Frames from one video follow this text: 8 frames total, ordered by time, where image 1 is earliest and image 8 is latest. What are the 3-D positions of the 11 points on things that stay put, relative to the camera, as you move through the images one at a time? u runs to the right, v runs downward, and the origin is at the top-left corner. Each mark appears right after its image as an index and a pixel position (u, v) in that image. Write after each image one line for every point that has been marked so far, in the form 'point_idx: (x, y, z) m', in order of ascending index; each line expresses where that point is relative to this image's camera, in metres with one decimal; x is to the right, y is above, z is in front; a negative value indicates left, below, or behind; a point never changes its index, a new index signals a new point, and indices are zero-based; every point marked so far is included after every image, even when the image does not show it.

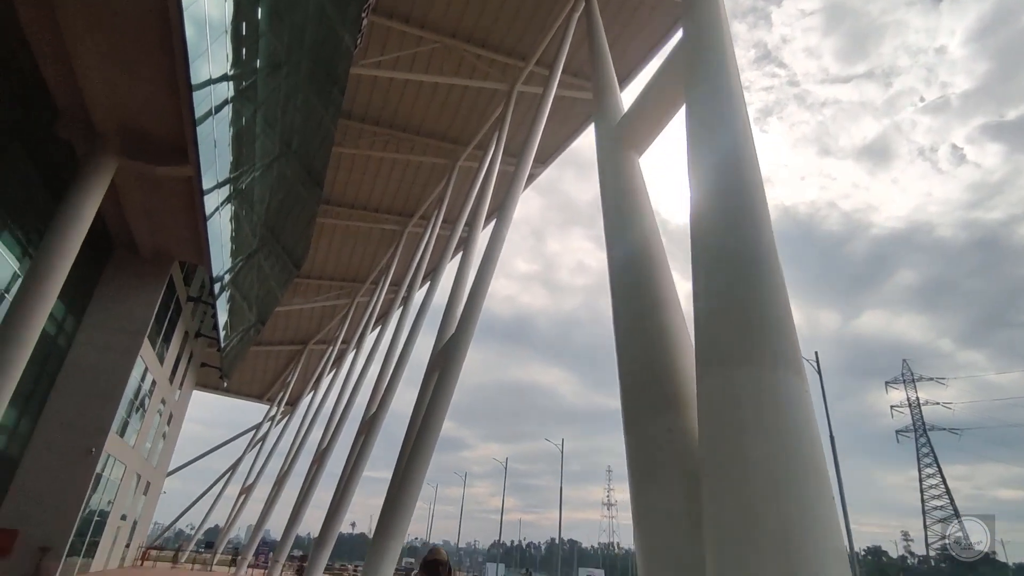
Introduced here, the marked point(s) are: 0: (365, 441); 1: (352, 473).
0: (-5.0, -5.2, +19.0) m
1: (-5.2, -5.8, +18.0) m
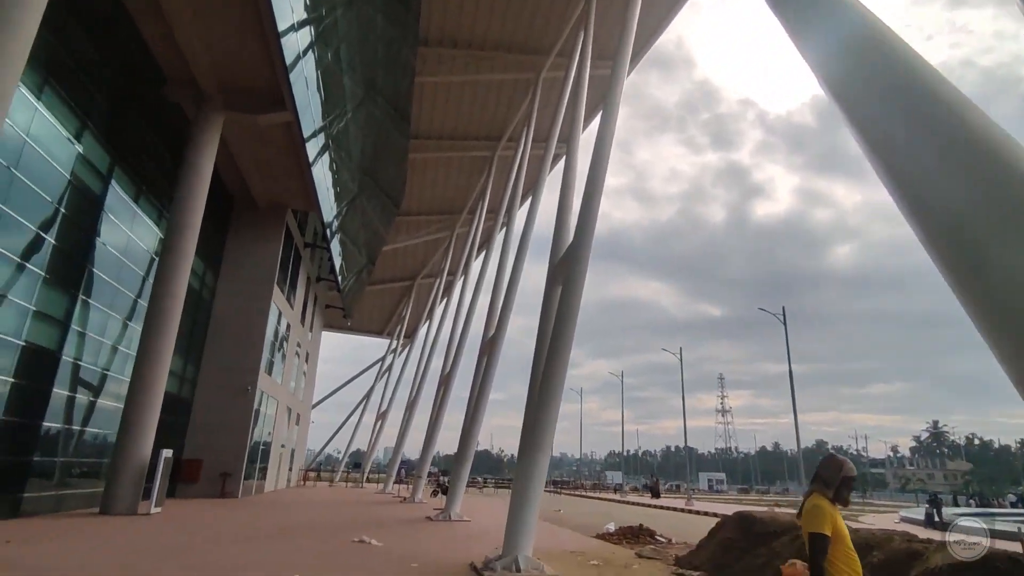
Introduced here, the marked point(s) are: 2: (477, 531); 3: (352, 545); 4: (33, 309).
0: (-0.8, -2.6, +19.3) m
1: (-1.1, -3.4, +18.4) m
2: (-0.8, -6.1, +14.2) m
3: (-3.0, -4.8, +10.6) m
4: (-12.4, -0.5, +14.6) m
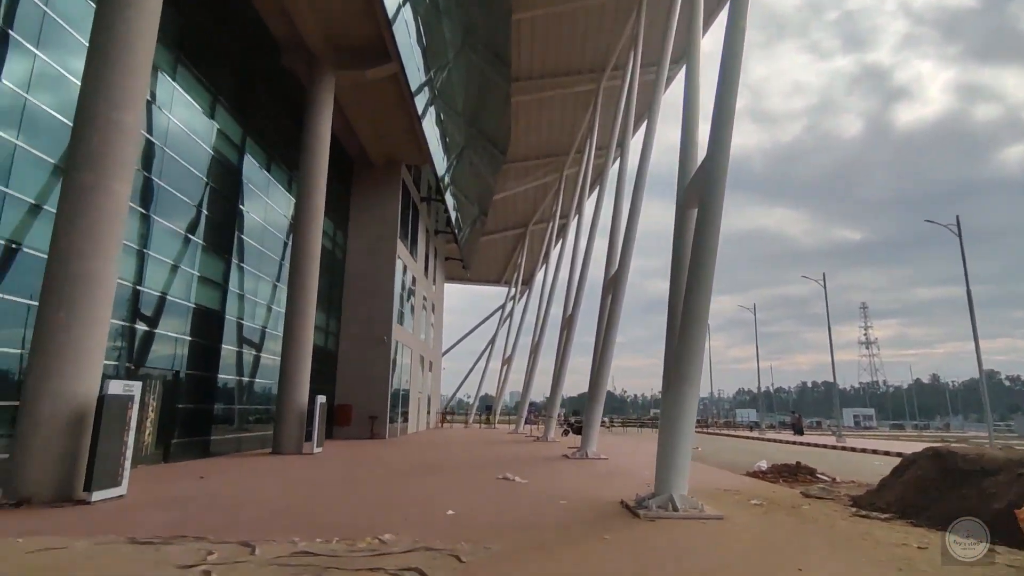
0: (+3.3, -0.4, +18.6) m
1: (+3.0, -1.3, +17.9) m
2: (+2.7, -4.5, +14.0) m
3: (-0.3, -3.7, +10.7) m
4: (-9.0, +0.4, +16.2) m
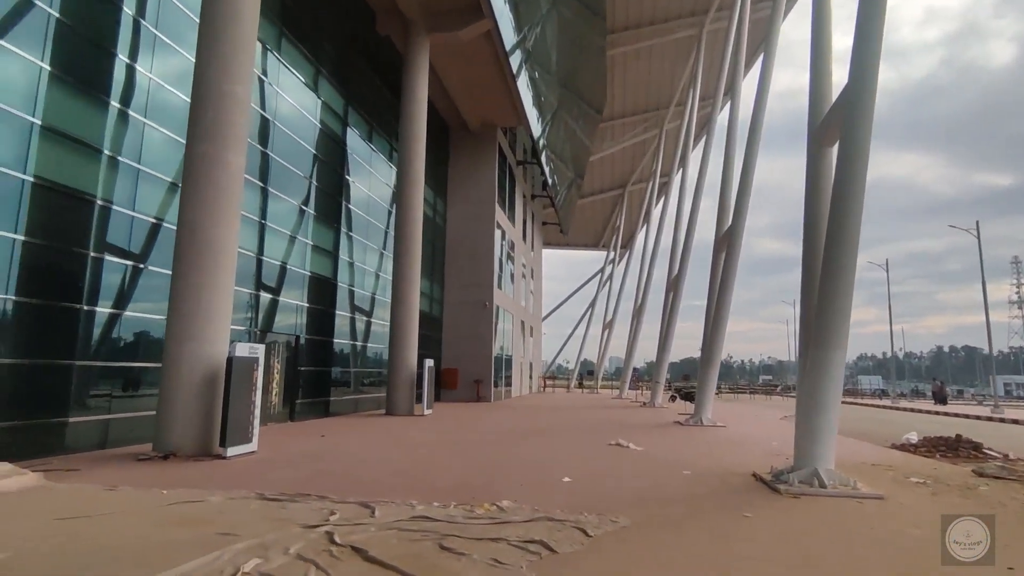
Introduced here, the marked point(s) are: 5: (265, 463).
0: (+6.6, +0.9, +17.2) m
1: (+6.1, 0.0, +16.6) m
2: (+5.3, -3.4, +13.0) m
3: (+1.8, -2.9, +10.3) m
4: (-6.0, +1.3, +16.9) m
5: (-3.5, -2.5, +8.0) m
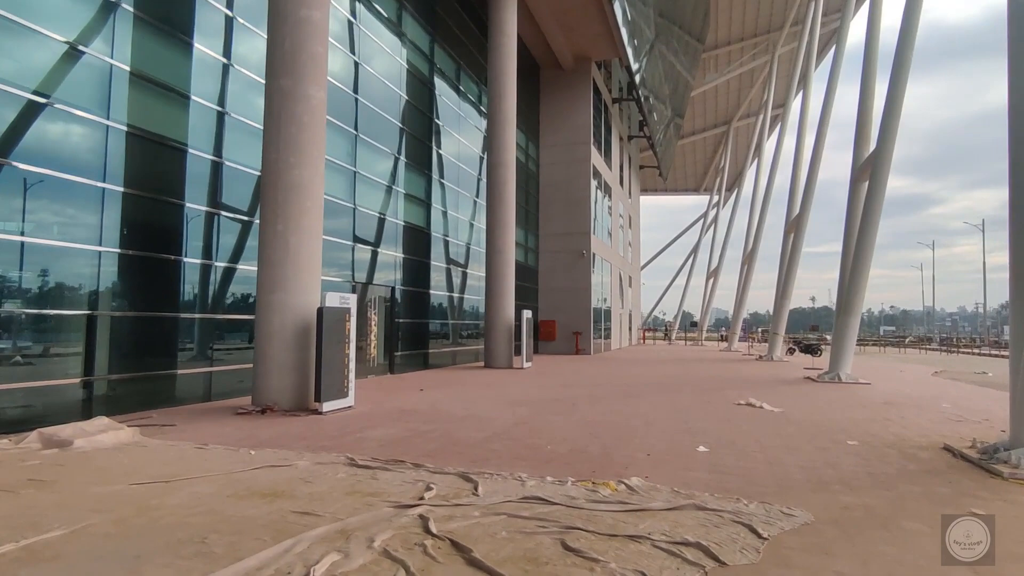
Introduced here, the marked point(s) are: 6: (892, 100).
0: (+9.3, +2.6, +14.6) m
1: (+8.8, +1.6, +14.1) m
2: (+7.5, -2.1, +11.0) m
3: (+3.6, -1.9, +8.9) m
4: (-3.1, +2.7, +16.3) m
5: (-2.0, -1.8, +7.5) m
6: (+10.8, +5.3, +16.1) m
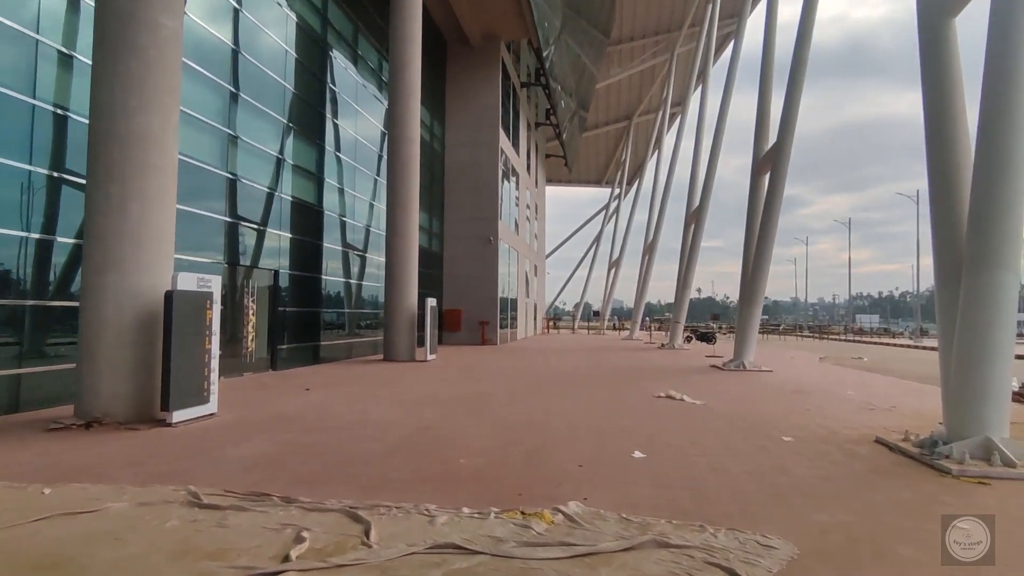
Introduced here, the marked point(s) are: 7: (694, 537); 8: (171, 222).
0: (+6.9, +2.8, +14.8) m
1: (+6.5, +1.9, +14.4) m
2: (+5.7, -1.9, +11.1) m
3: (+2.2, -1.7, +8.3) m
4: (-5.6, +3.1, +14.4) m
5: (-3.1, -1.5, +6.0) m
6: (+8.2, +5.6, +16.5) m
7: (+1.0, -1.4, +3.2) m
8: (-4.1, +0.8, +6.7) m
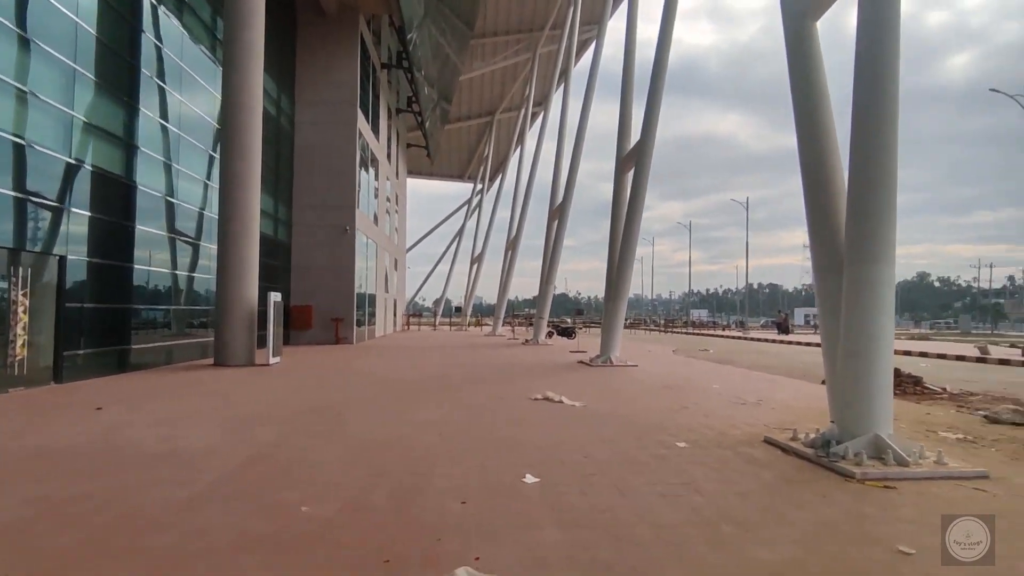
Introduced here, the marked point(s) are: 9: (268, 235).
0: (+3.4, +3.0, +15.0) m
1: (+3.1, +2.0, +14.5) m
2: (+3.1, -1.8, +11.2) m
3: (+0.4, -1.6, +7.6) m
4: (-8.7, +3.3, +11.5) m
5: (-4.2, -1.4, +4.1) m
6: (+4.2, +5.7, +17.0) m
7: (+0.5, -1.3, +2.3) m
8: (-5.3, +0.9, +4.5) m
9: (-8.4, +1.8, +19.6) m
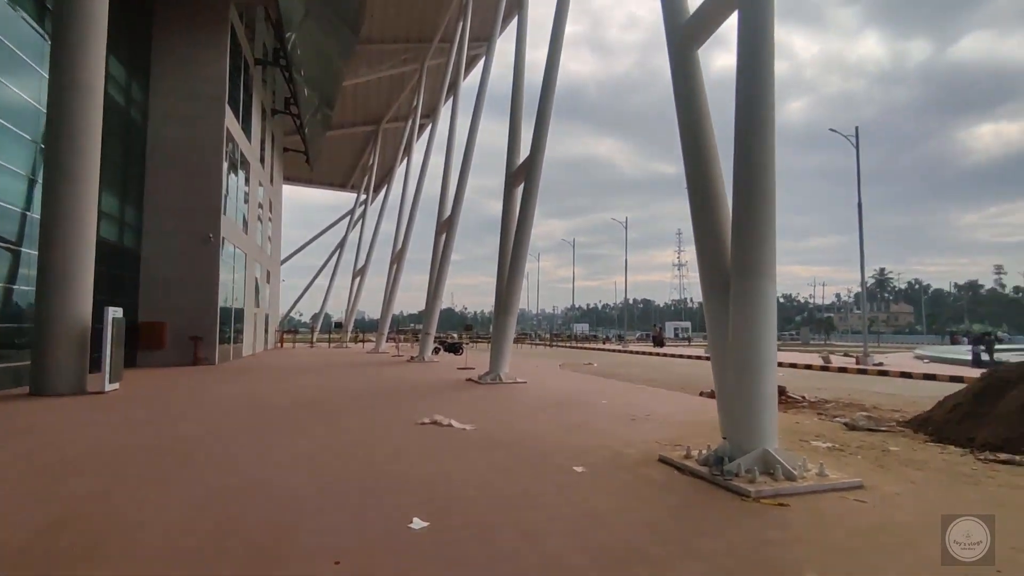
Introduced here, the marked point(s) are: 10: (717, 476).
0: (+0.4, +2.6, +15.0) m
1: (+0.3, +1.6, +14.4) m
2: (+0.9, -2.1, +11.0) m
3: (-1.0, -1.8, +7.0) m
4: (-10.7, +3.1, +9.2) m
5: (-4.8, -1.5, +2.7) m
6: (+0.8, +5.2, +17.1) m
7: (+0.1, -1.4, +1.9) m
8: (-6.0, +0.8, +2.9) m
9: (-12.1, +1.4, +17.1) m
10: (+1.7, -1.6, +4.9) m
